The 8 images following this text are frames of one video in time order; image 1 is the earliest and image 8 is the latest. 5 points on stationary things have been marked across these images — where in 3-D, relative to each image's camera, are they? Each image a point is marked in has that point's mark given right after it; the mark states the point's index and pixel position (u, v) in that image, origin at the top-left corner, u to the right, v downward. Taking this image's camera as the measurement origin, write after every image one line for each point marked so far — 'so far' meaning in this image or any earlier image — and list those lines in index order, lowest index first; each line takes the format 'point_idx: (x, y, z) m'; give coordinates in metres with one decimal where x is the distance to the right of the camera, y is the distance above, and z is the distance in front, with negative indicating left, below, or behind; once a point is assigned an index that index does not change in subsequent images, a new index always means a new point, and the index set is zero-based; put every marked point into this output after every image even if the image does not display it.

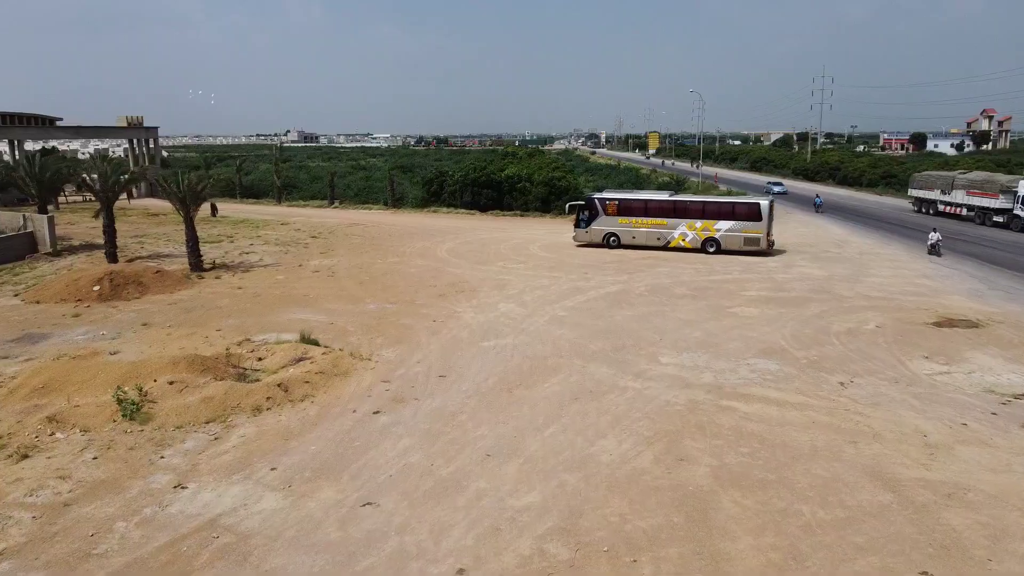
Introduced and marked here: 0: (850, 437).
0: (+5.2, -2.3, +11.1) m
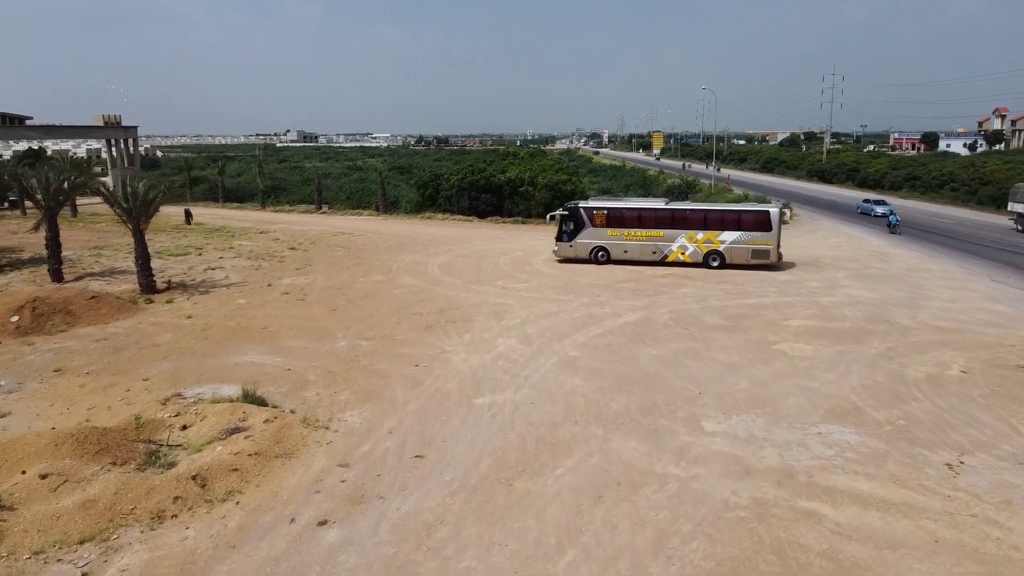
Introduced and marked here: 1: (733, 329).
0: (+5.2, -3.0, +7.7) m
1: (+5.4, -1.0, +17.5) m
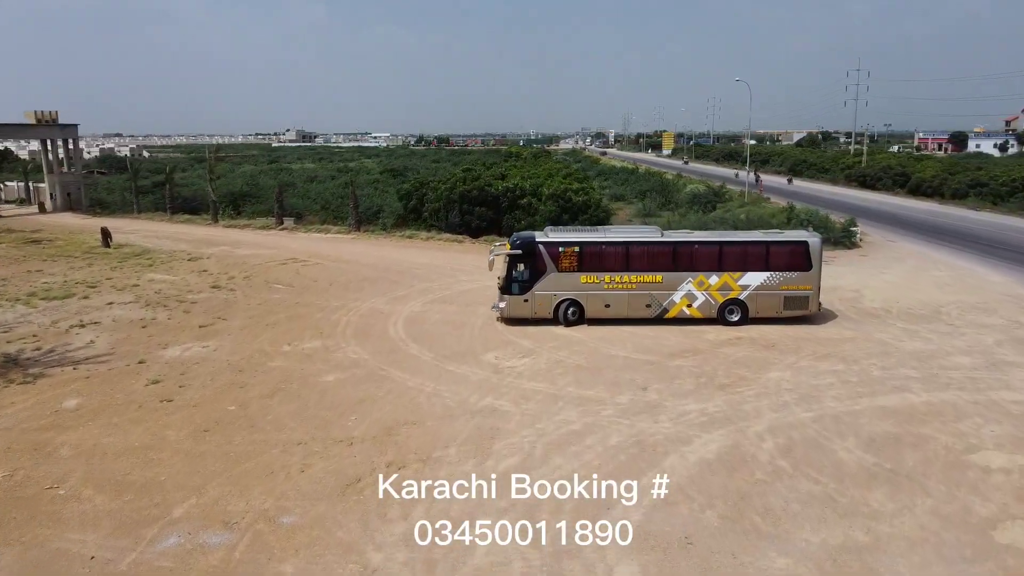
0: (+5.0, -4.6, 0.0) m
1: (+5.3, -2.6, +9.8) m
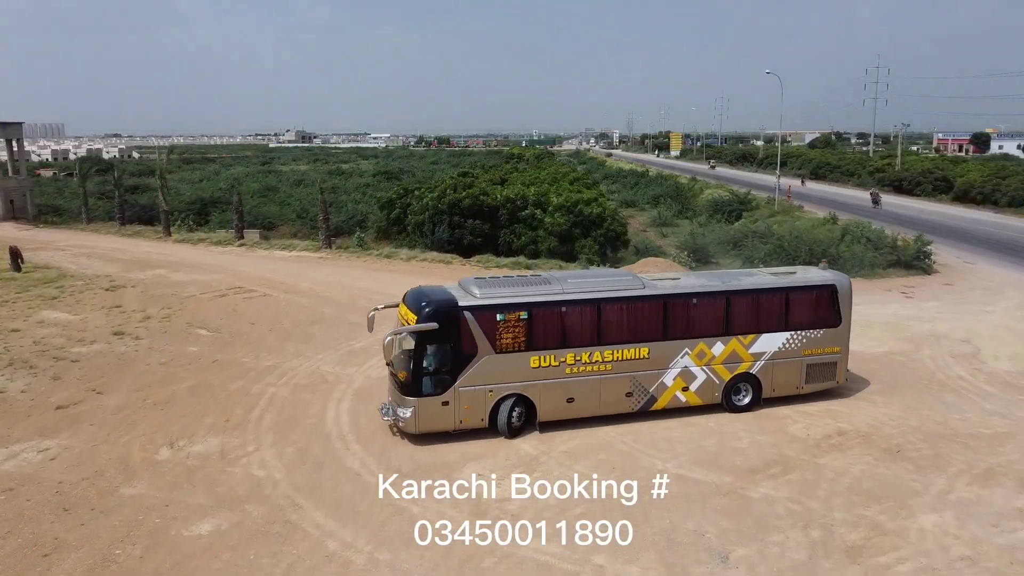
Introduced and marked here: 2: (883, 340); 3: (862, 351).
0: (+4.9, -5.7, -5.4) m
1: (+5.1, -3.7, +4.4) m
2: (+8.4, -1.2, +16.6) m
3: (+7.6, -1.4, +15.8) m
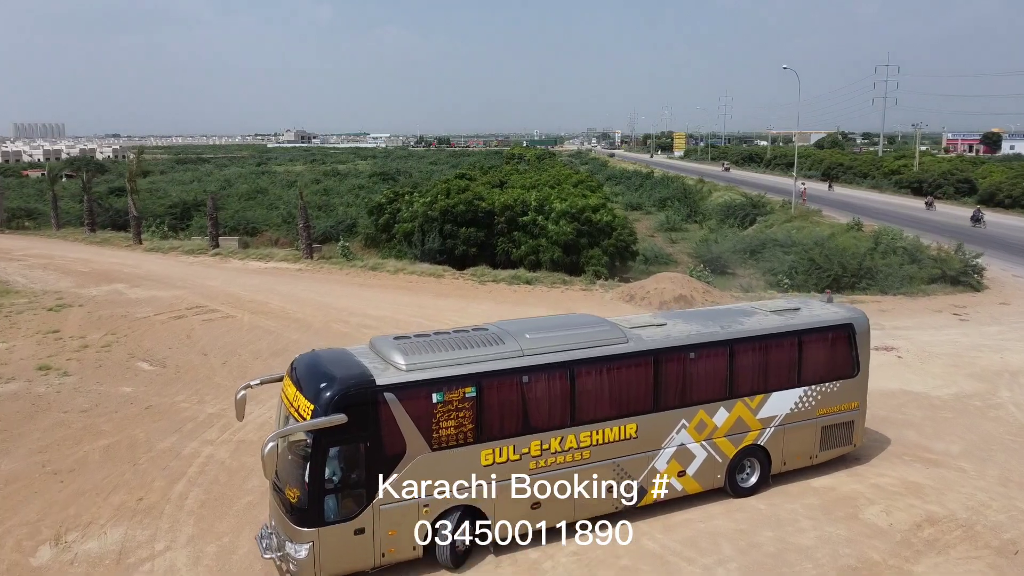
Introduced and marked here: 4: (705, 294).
0: (+4.8, -6.3, -8.1) m
1: (+5.0, -4.3, +1.8) m
2: (+8.4, -1.7, +13.9) m
3: (+7.5, -1.9, +13.1) m
4: (+5.3, -0.1, +19.9) m
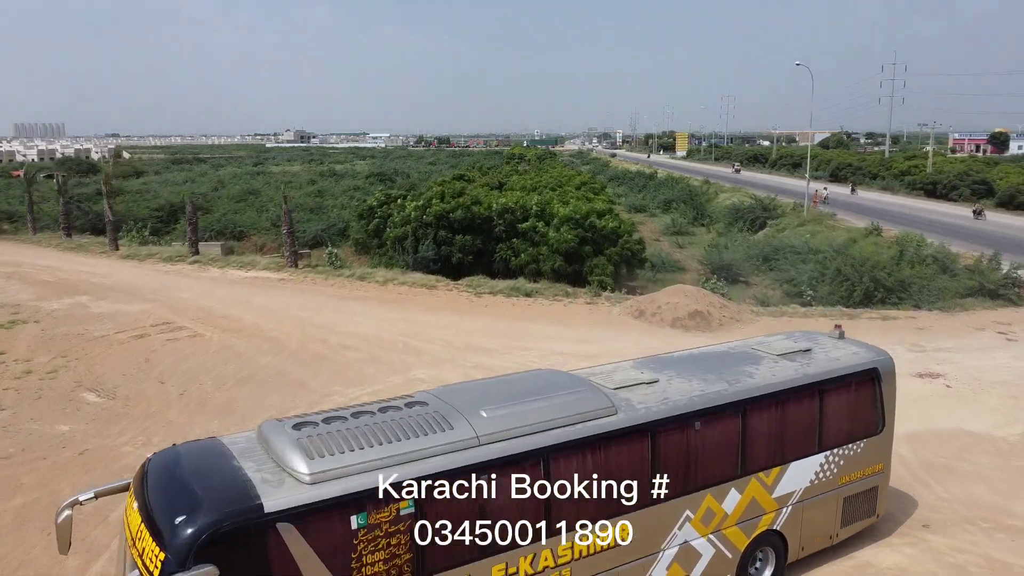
0: (+4.7, -6.6, -9.9) m
1: (+5.0, -4.6, -0.1) m
2: (+8.3, -2.1, +12.1) m
3: (+7.5, -2.3, +11.3) m
4: (+5.2, -0.5, +18.1) m
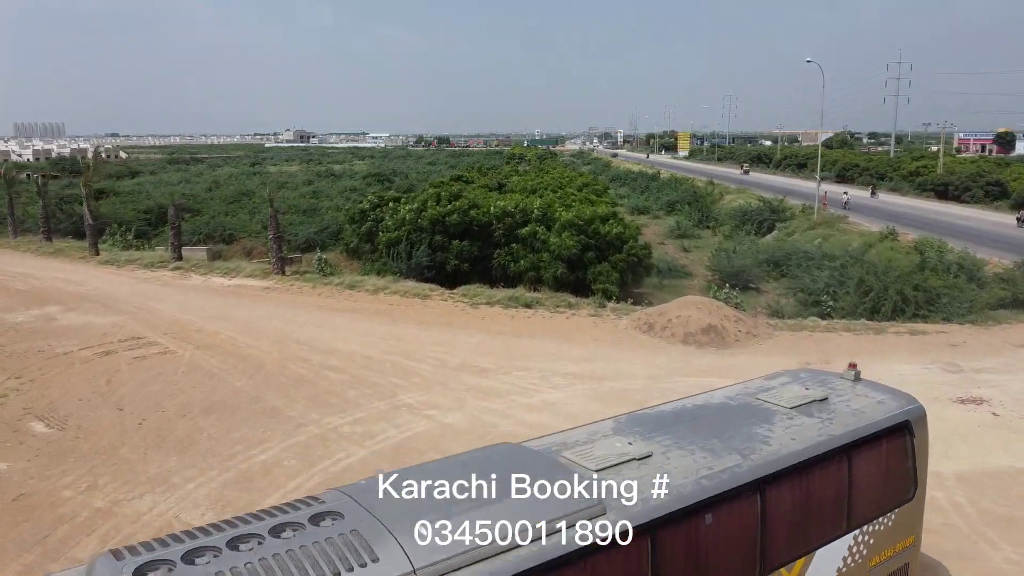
0: (+4.6, -6.9, -11.2) m
1: (+4.9, -4.9, -1.4) m
2: (+8.3, -2.4, +10.7) m
3: (+7.4, -2.6, +10.0) m
4: (+5.2, -0.8, +16.7) m
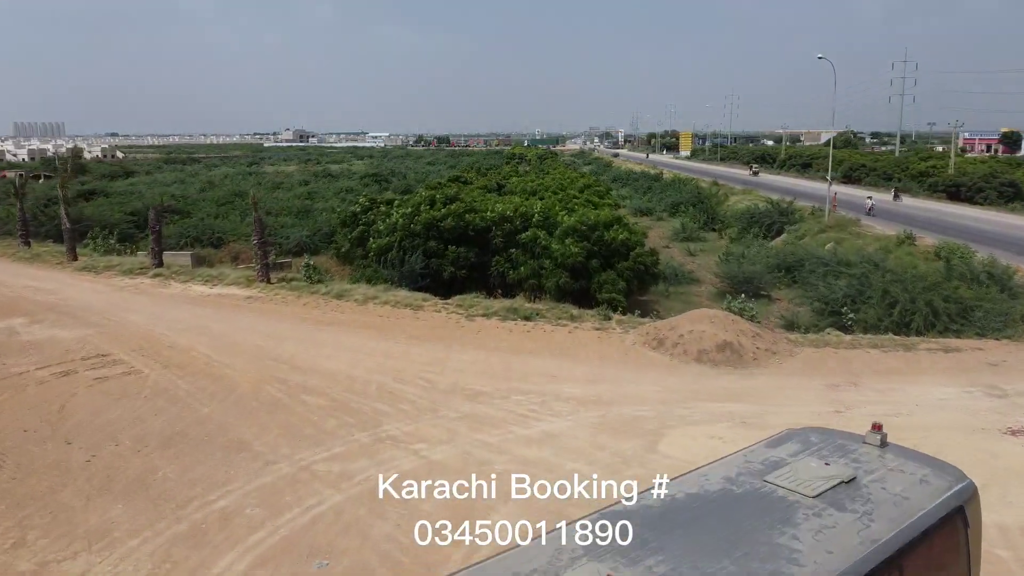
0: (+4.6, -7.2, -12.6) m
1: (+4.9, -5.2, -2.8) m
2: (+8.2, -2.7, +9.4) m
3: (+7.4, -2.9, +8.6) m
4: (+5.2, -1.1, +15.4) m
